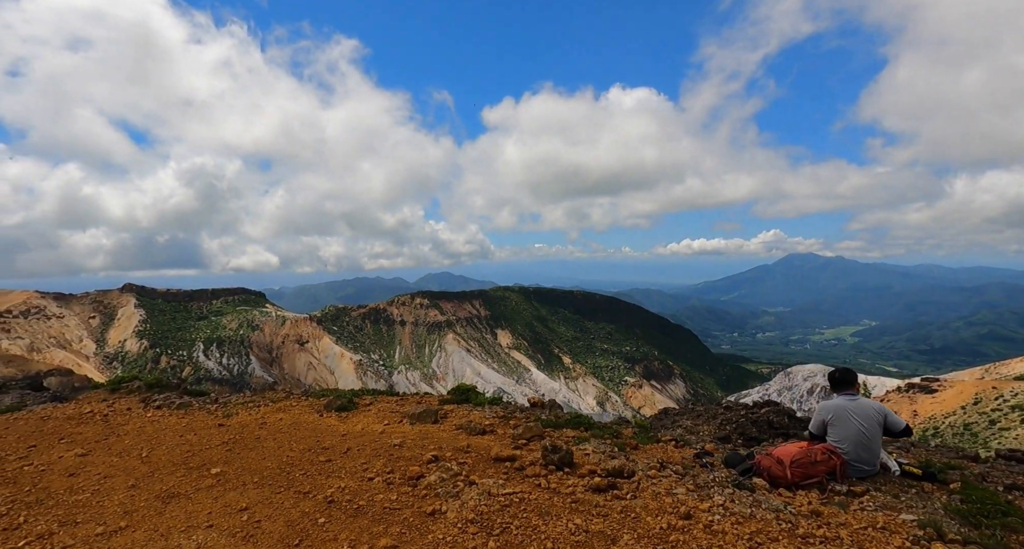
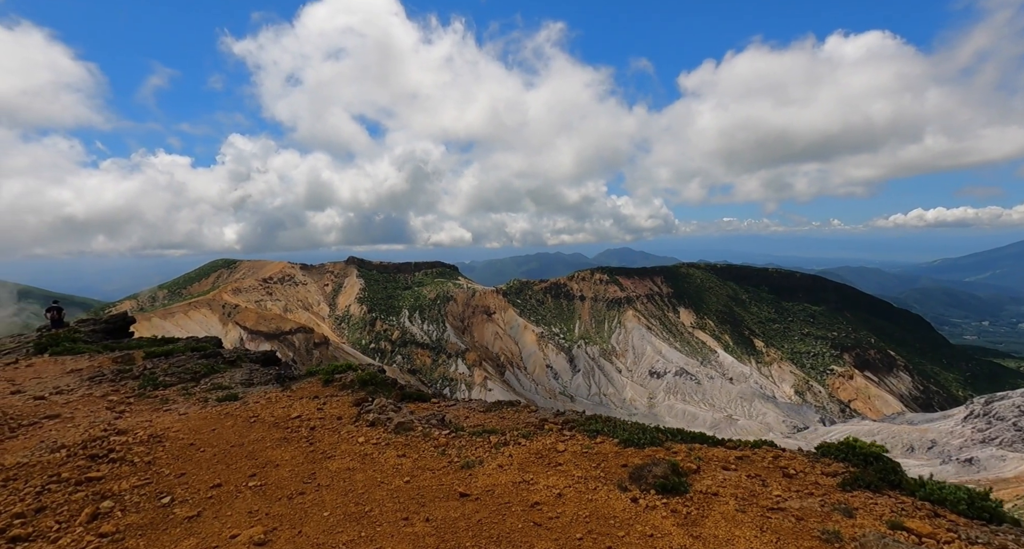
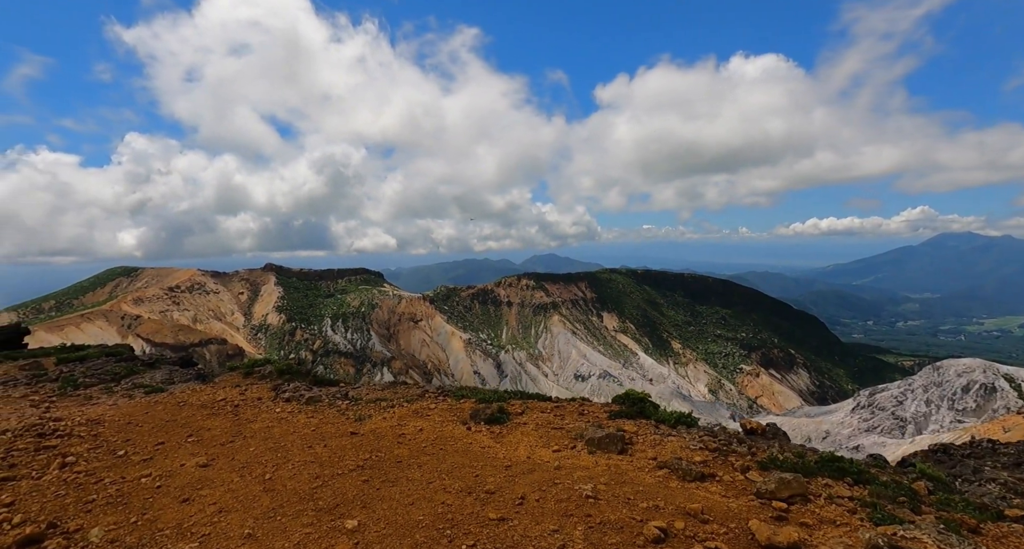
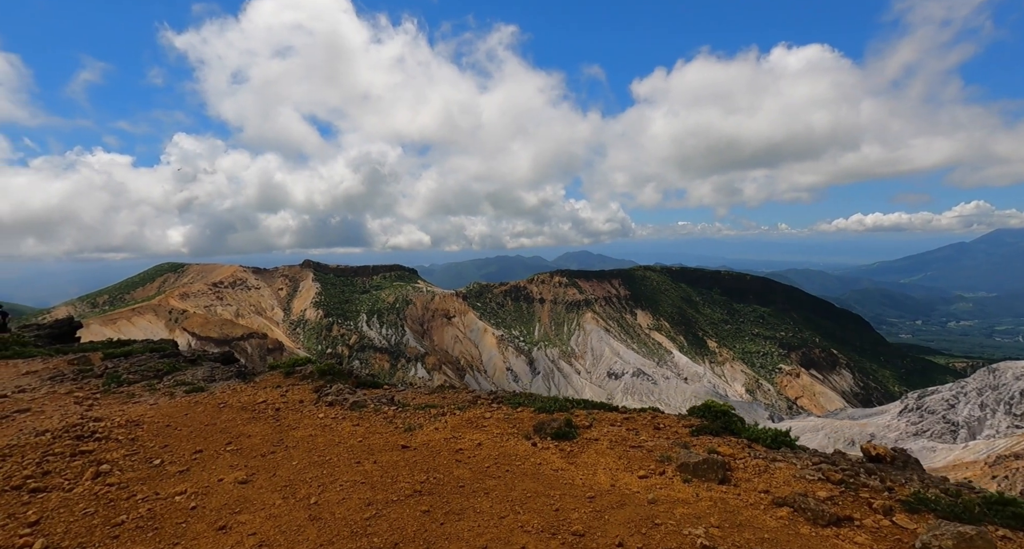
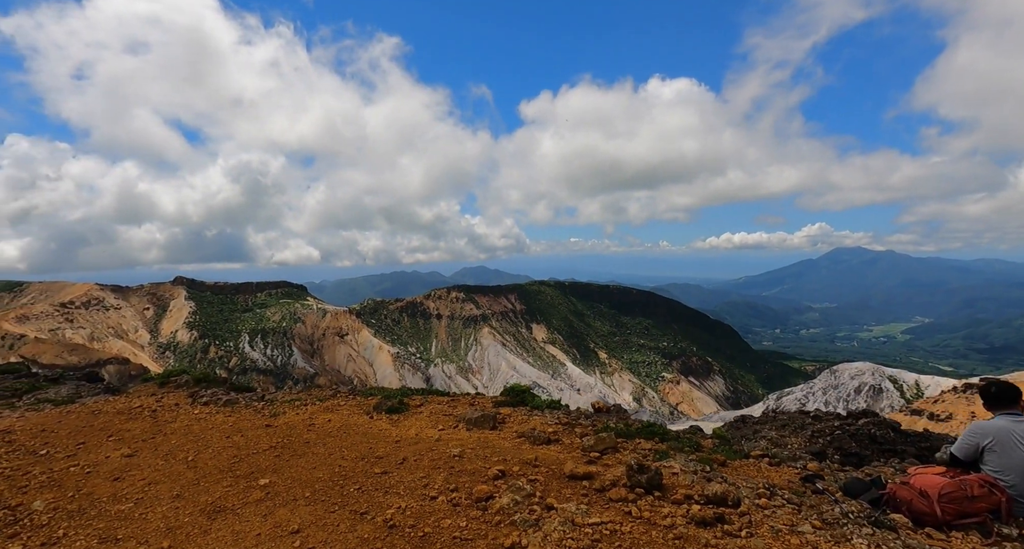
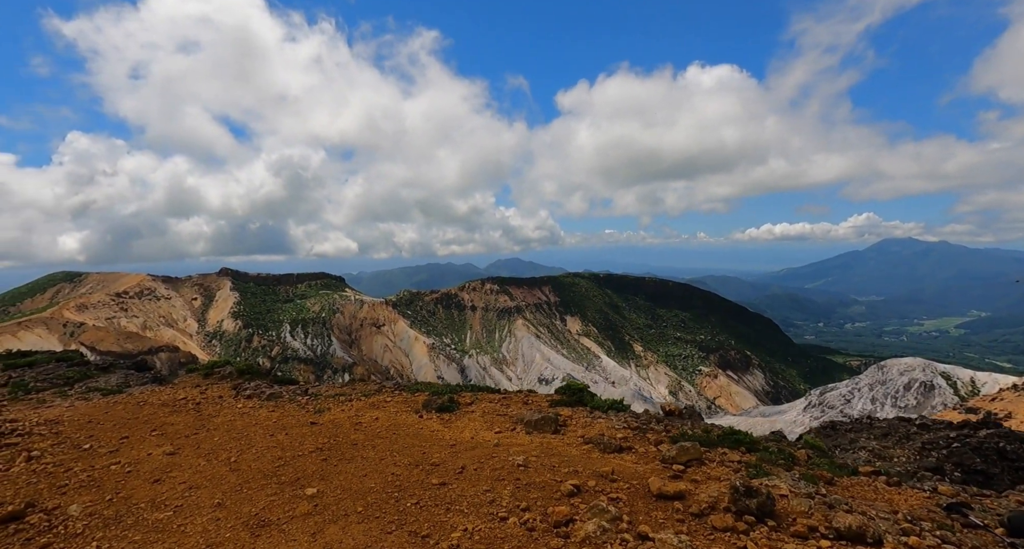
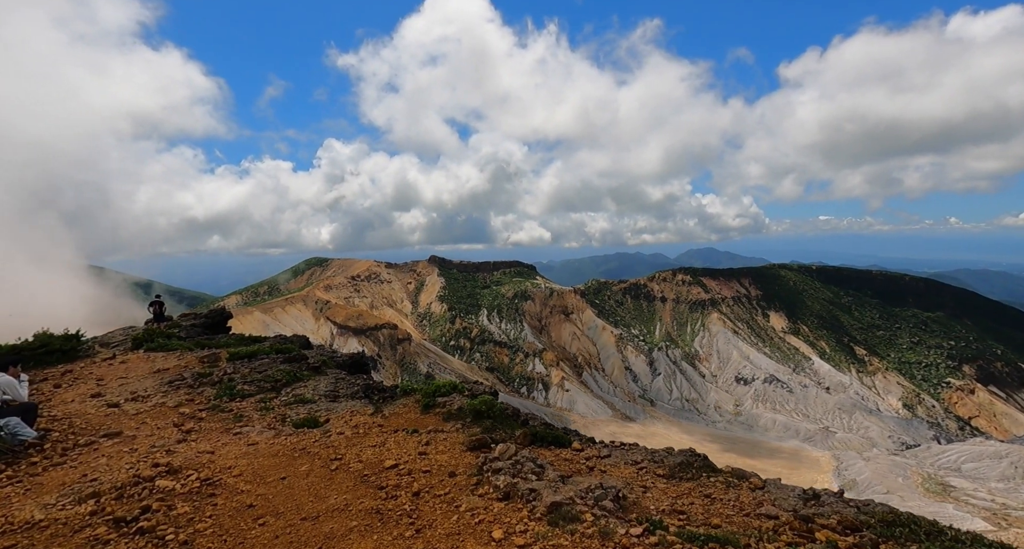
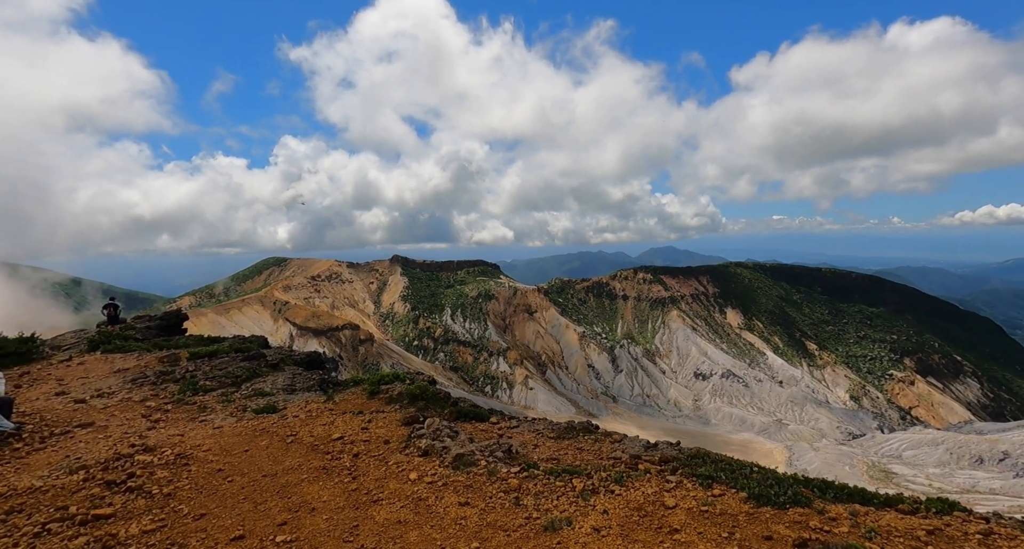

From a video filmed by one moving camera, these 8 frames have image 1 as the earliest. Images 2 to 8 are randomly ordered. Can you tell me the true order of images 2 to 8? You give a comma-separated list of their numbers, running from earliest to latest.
5, 6, 3, 4, 2, 8, 7
